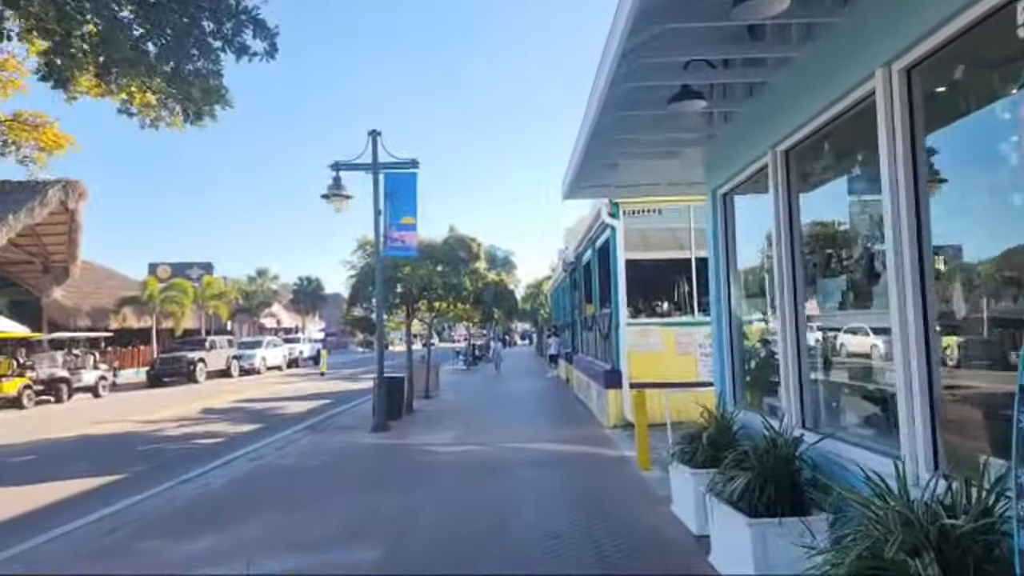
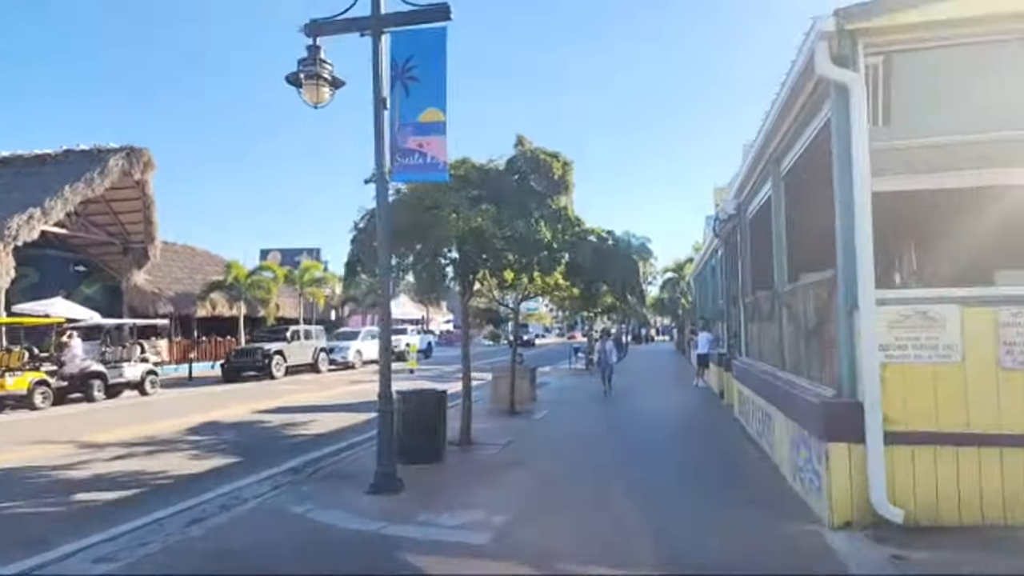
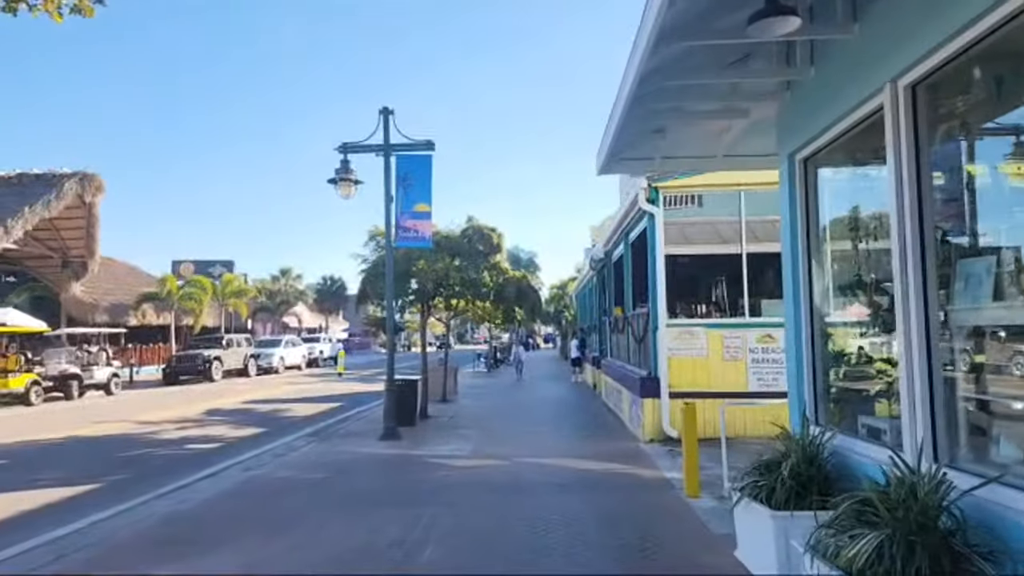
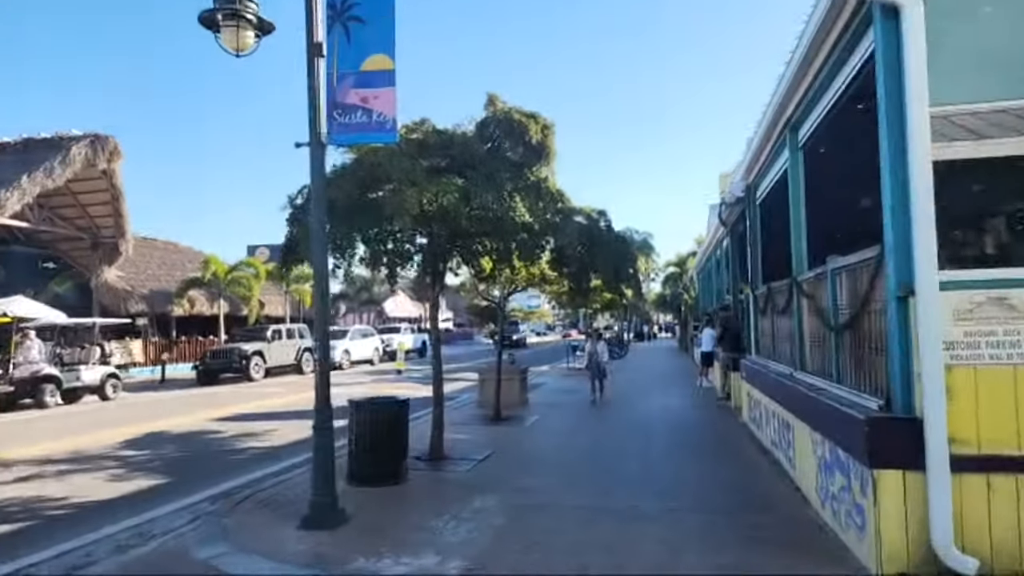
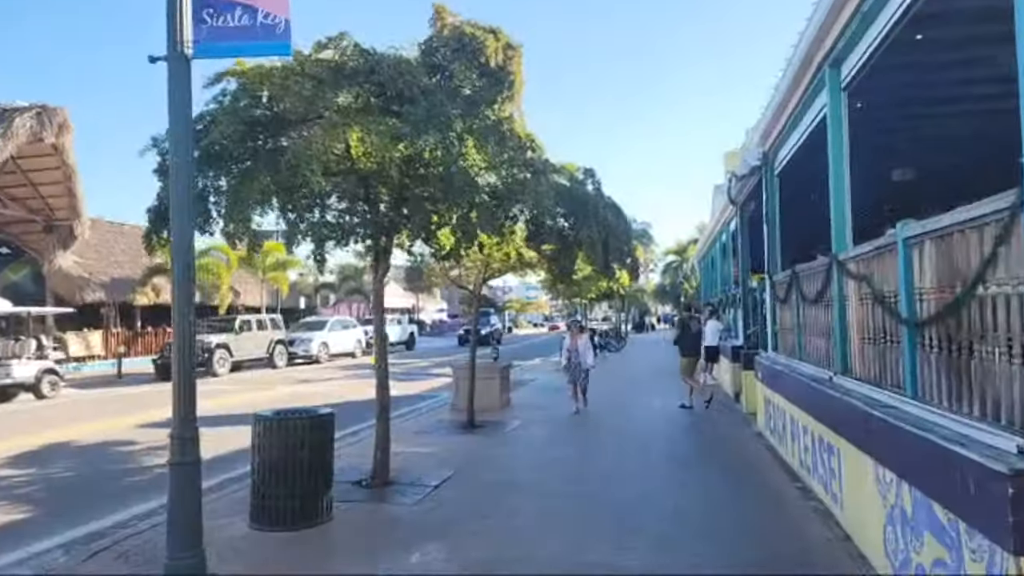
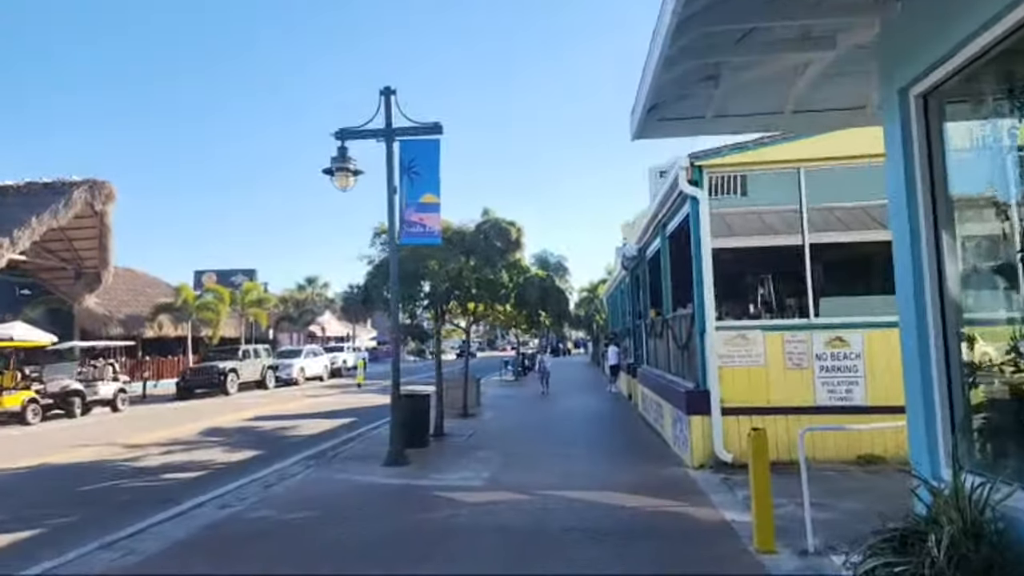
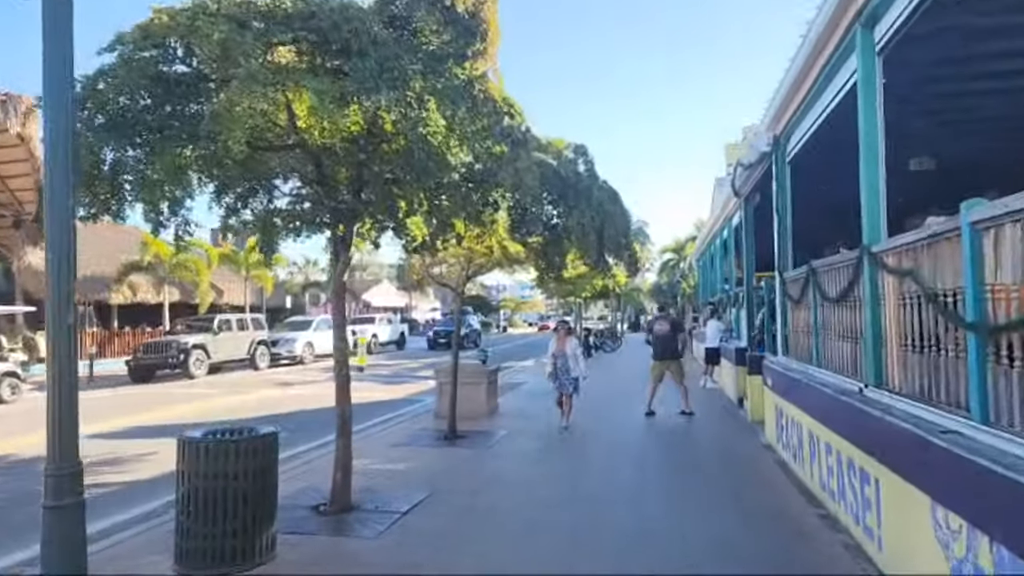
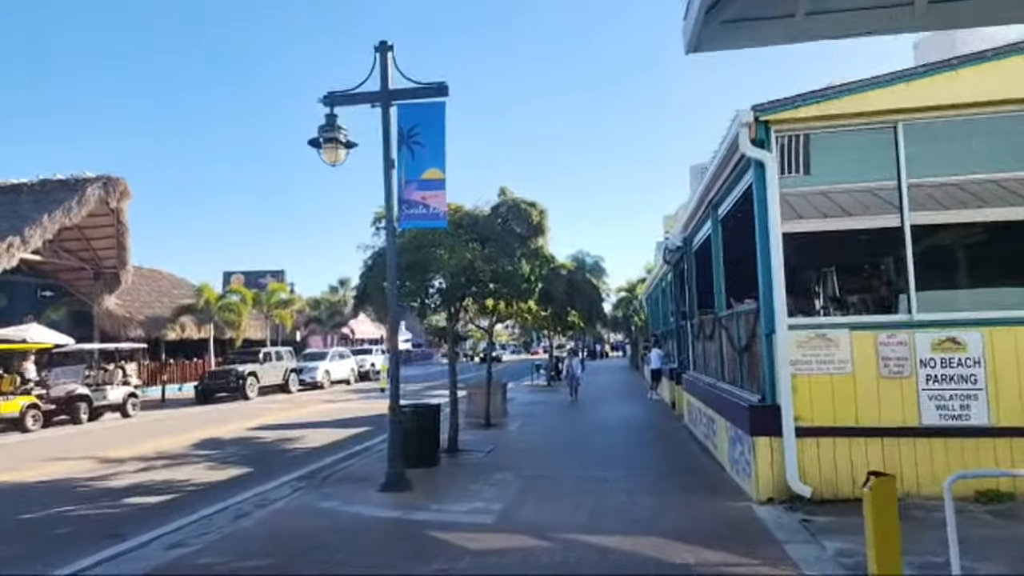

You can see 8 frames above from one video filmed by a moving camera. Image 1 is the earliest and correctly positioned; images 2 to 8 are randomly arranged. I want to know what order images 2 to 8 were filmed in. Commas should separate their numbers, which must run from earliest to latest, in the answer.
3, 6, 8, 2, 4, 5, 7
